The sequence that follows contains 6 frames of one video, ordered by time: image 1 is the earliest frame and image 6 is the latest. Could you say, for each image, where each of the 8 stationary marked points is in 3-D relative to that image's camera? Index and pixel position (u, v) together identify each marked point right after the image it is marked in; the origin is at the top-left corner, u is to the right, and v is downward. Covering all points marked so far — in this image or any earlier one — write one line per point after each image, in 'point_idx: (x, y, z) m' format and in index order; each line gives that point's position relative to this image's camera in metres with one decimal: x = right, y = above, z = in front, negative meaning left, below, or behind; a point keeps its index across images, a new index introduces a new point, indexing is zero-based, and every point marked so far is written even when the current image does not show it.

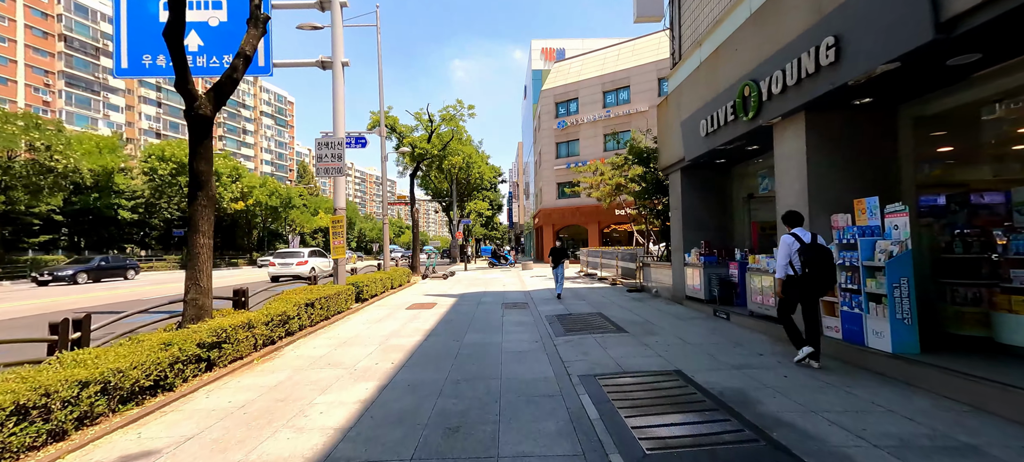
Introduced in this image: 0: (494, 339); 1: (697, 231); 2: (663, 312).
0: (-0.3, -2.0, +6.3) m
1: (+4.6, 0.0, +8.5) m
2: (+3.5, -1.8, +7.9) m
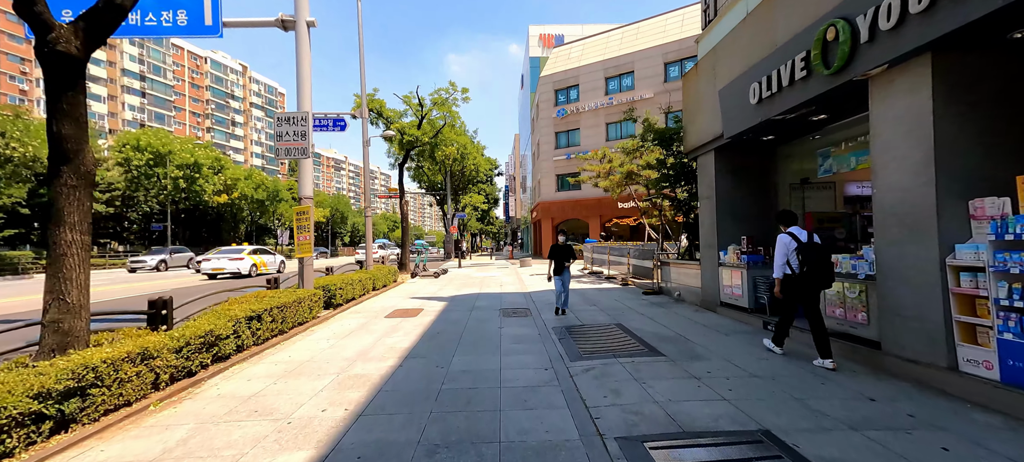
0: (-0.3, -1.9, +4.9) m
1: (+4.6, +0.1, +7.1) m
2: (+3.5, -1.7, +6.5) m
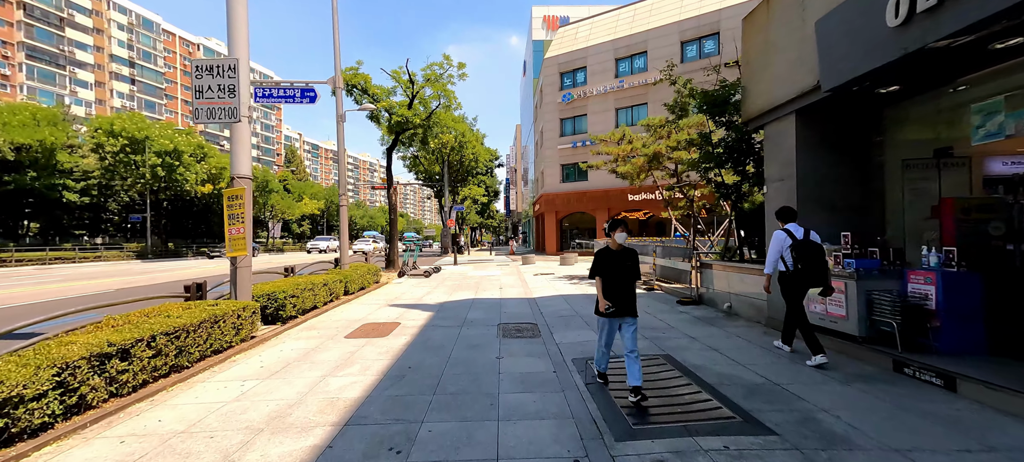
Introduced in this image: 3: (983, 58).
0: (-0.3, -1.8, +2.9) m
1: (+4.7, +0.2, +5.1) m
2: (+3.5, -1.6, +4.5) m
3: (+4.9, +1.8, +3.5) m
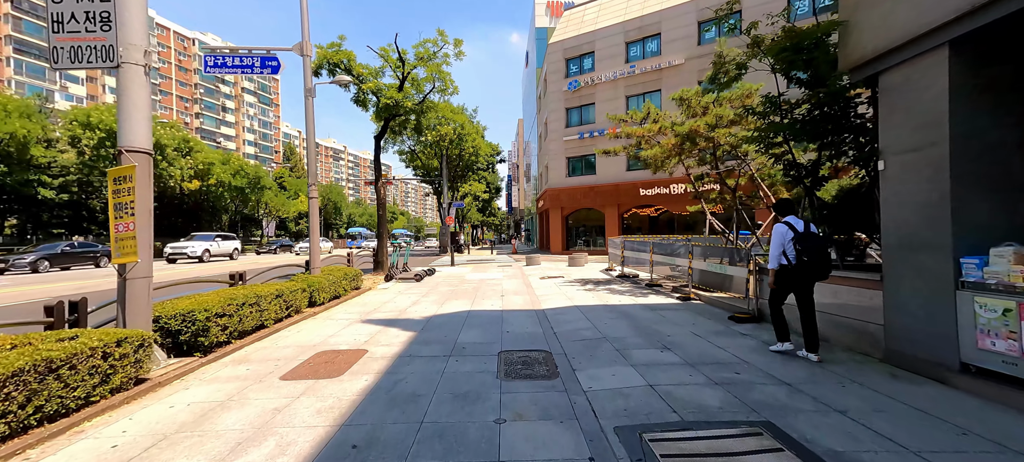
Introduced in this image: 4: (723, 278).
0: (-0.2, -1.8, +1.2) m
1: (+4.7, +0.3, +3.4) m
2: (+3.6, -1.6, +2.8) m
3: (+5.0, +1.9, +1.7) m
4: (+4.6, -1.0, +7.6) m
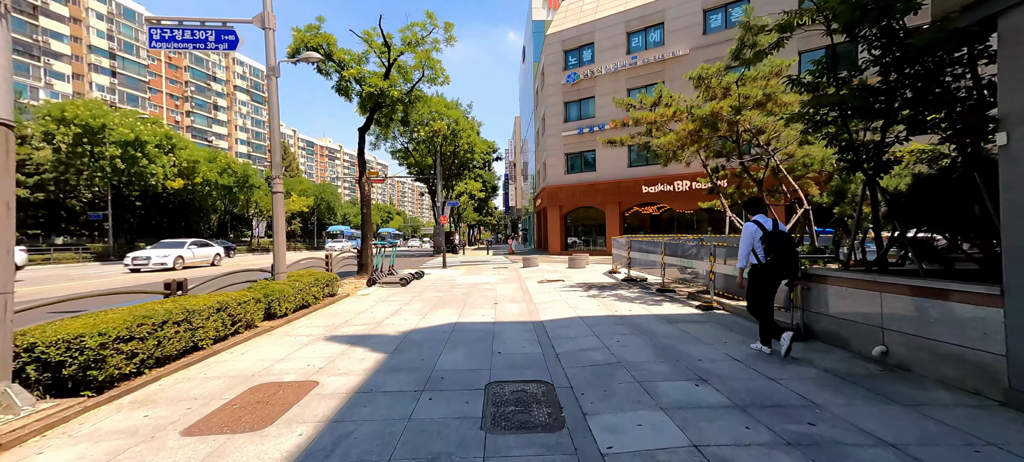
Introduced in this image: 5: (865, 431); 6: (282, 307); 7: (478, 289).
0: (-0.3, -1.7, +0.1) m
1: (+4.6, +0.3, +2.3) m
2: (+3.5, -1.5, +1.7) m
3: (+4.9, +1.9, +0.7) m
4: (+4.5, -1.0, +6.5) m
5: (+2.8, -1.6, +2.7) m
6: (-4.5, -1.5, +6.7) m
7: (-1.0, -1.8, +10.6) m
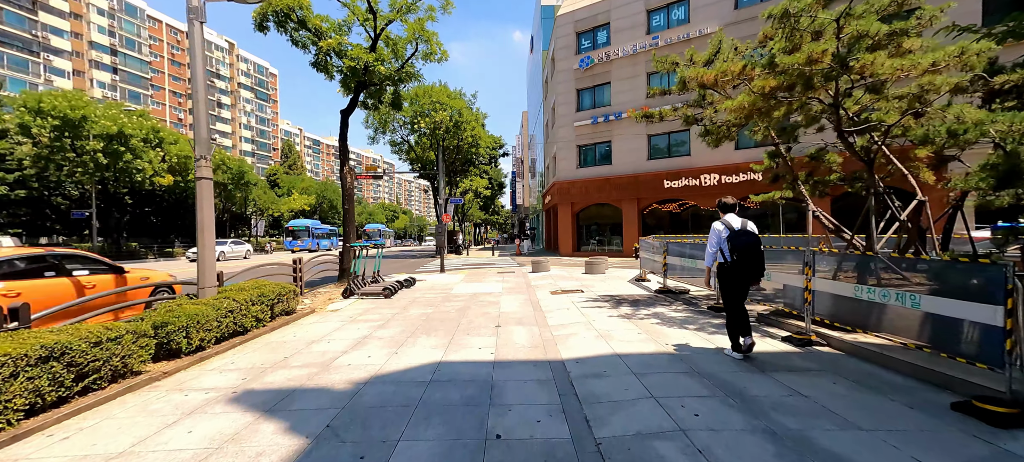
0: (-0.3, -1.8, -2.0) m
1: (+4.6, +0.3, +0.1) m
2: (+3.5, -1.5, -0.5) m
3: (+4.8, +1.9, -1.5) m
4: (+4.6, -1.0, +4.4) m
5: (+2.8, -1.6, +0.6) m
6: (-4.3, -1.4, +4.7) m
7: (-0.8, -1.8, +8.6) m
